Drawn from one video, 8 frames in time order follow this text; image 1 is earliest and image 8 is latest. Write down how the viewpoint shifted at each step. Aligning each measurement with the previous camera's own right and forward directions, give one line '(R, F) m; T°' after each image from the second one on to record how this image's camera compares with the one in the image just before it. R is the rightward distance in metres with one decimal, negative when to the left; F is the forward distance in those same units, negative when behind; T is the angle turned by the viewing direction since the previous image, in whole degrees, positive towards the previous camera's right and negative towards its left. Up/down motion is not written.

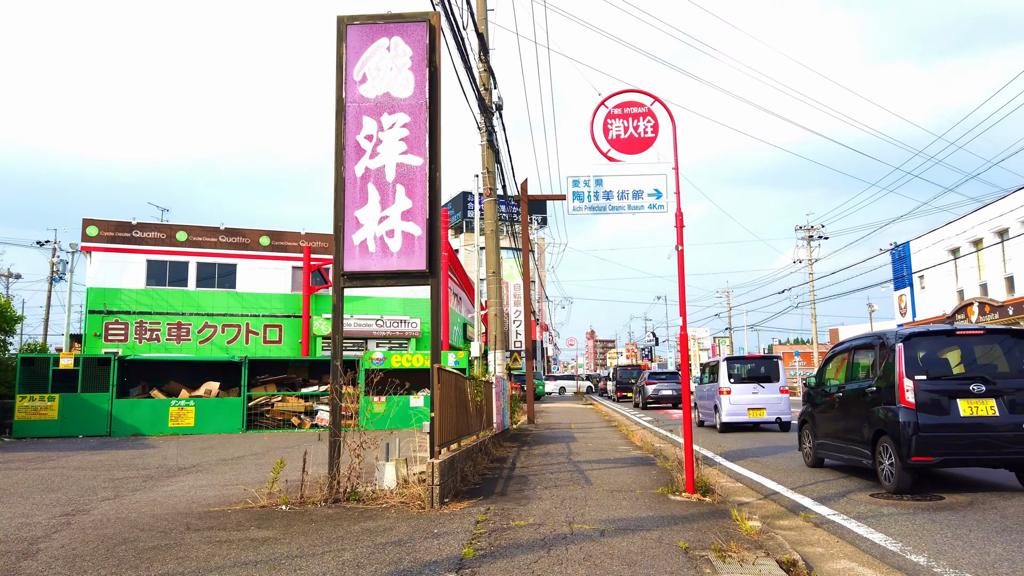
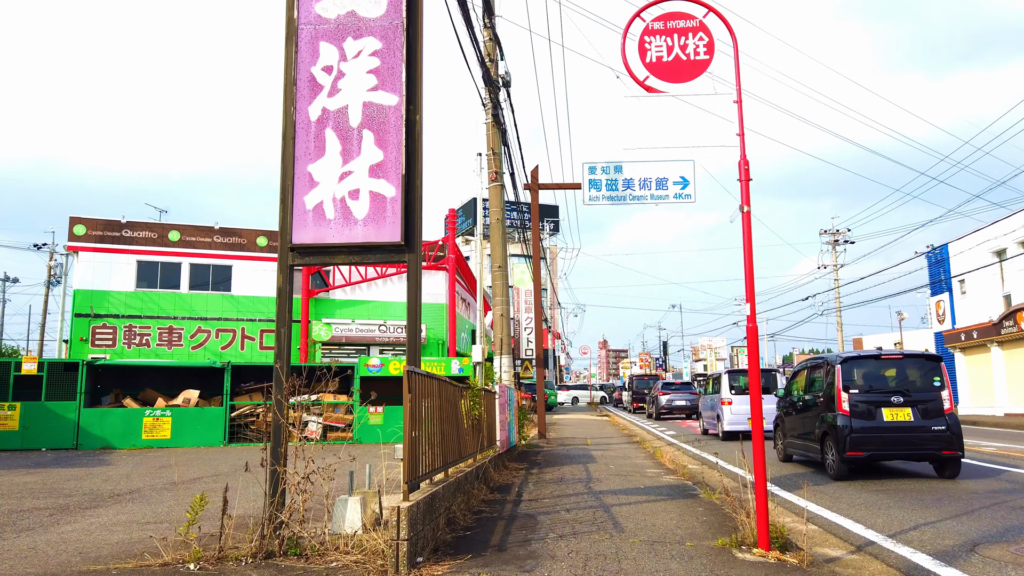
(+0.1, +1.9) m; -1°
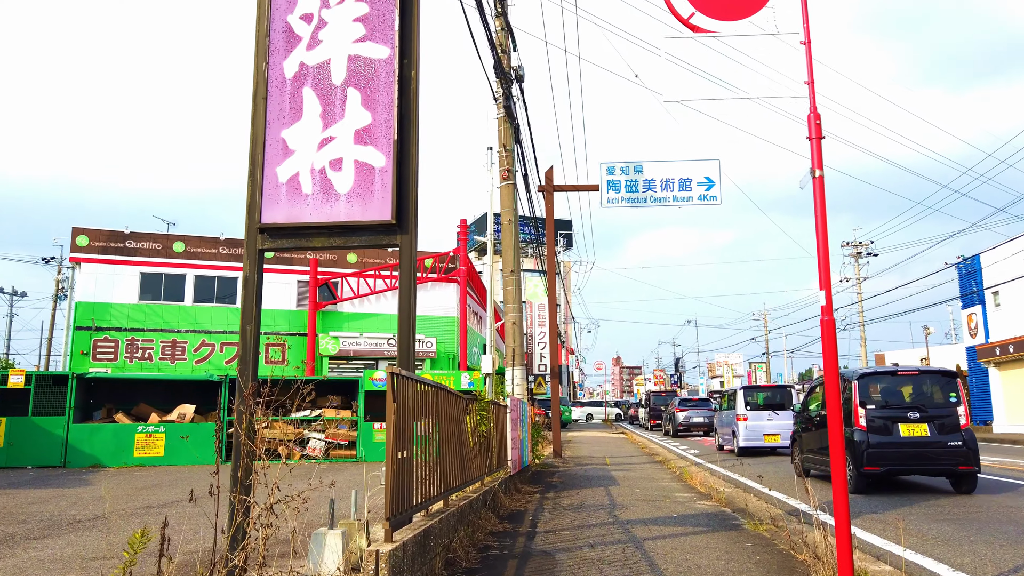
(0.0, +1.0) m; -1°
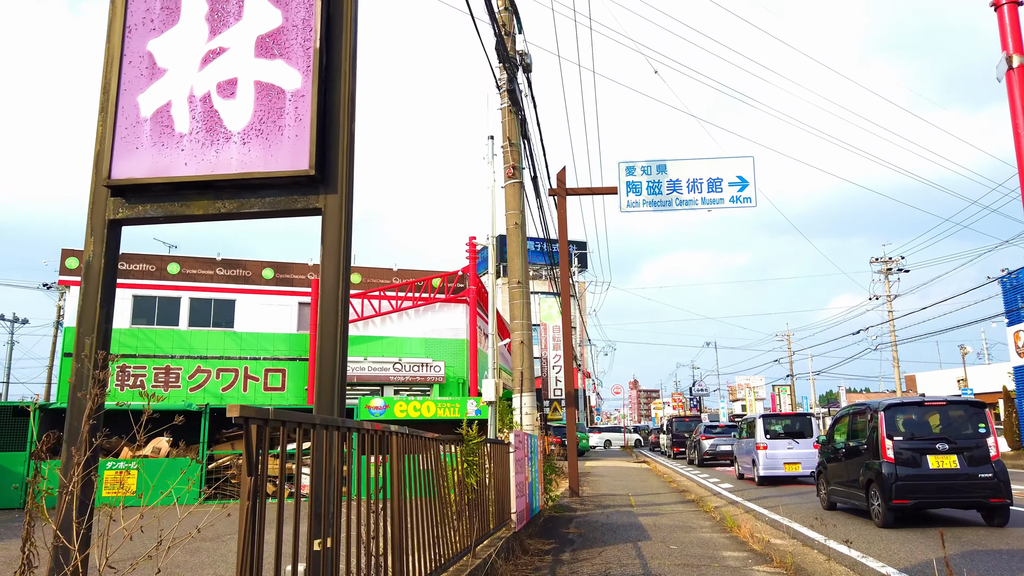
(+0.1, +1.8) m; -1°
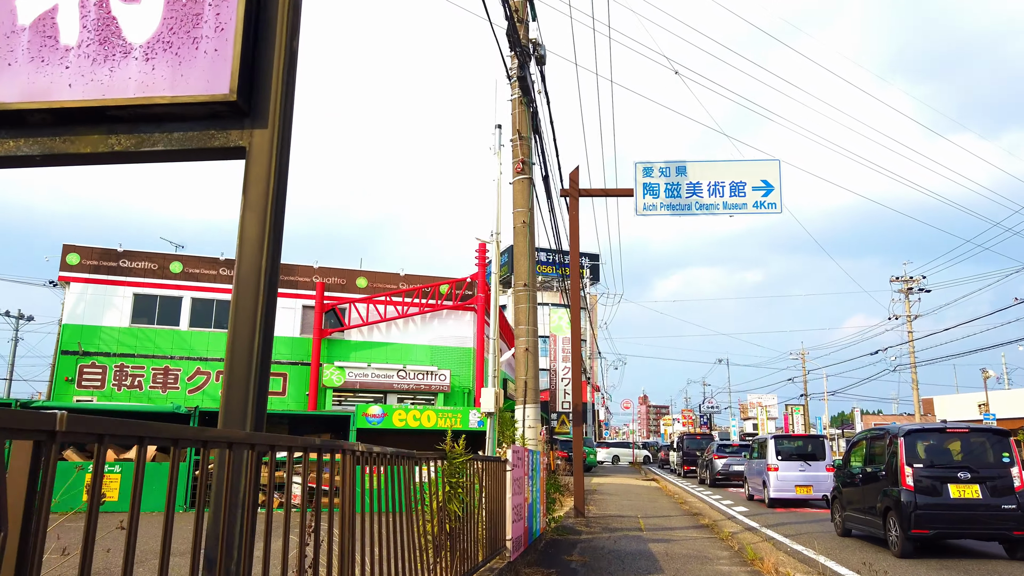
(+0.1, +0.8) m; -1°
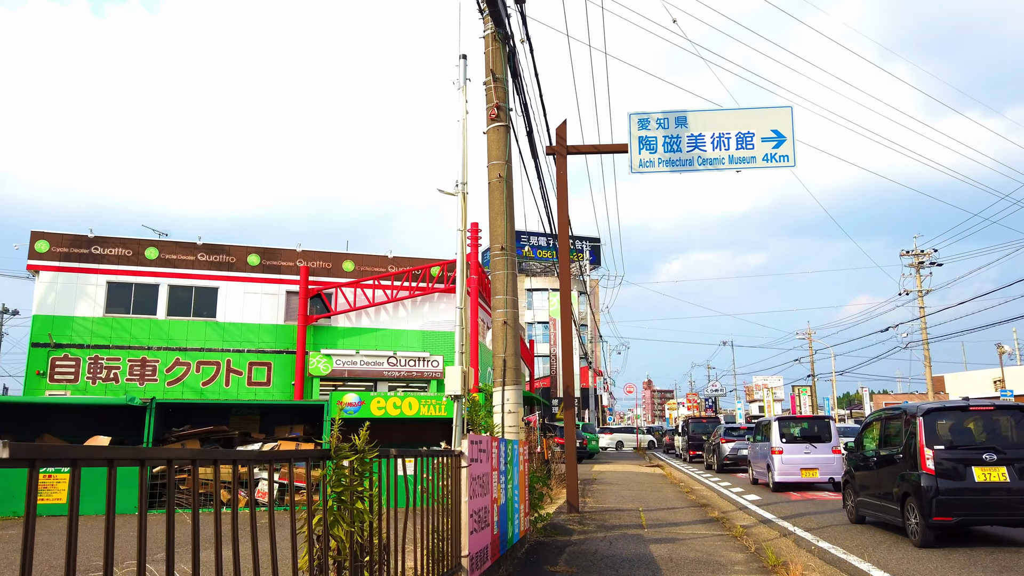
(+0.3, +1.4) m; 0°
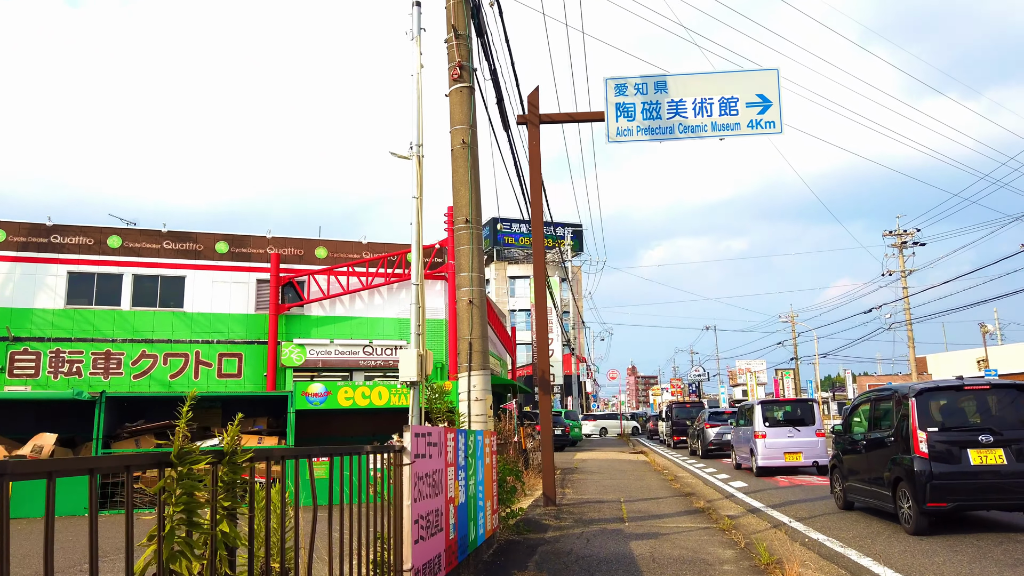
(+0.2, +0.8) m; +1°
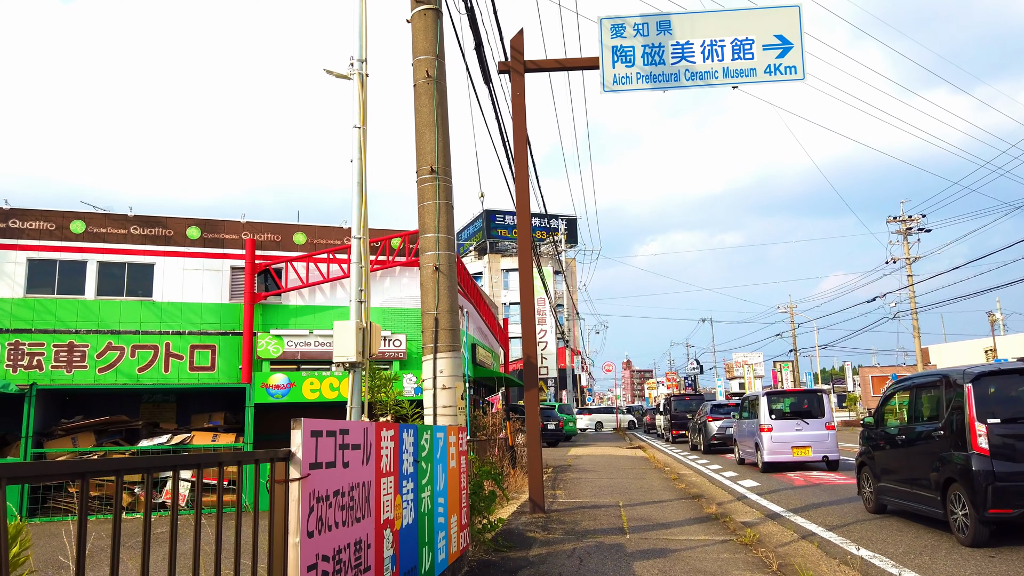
(+0.2, +1.5) m; 0°
